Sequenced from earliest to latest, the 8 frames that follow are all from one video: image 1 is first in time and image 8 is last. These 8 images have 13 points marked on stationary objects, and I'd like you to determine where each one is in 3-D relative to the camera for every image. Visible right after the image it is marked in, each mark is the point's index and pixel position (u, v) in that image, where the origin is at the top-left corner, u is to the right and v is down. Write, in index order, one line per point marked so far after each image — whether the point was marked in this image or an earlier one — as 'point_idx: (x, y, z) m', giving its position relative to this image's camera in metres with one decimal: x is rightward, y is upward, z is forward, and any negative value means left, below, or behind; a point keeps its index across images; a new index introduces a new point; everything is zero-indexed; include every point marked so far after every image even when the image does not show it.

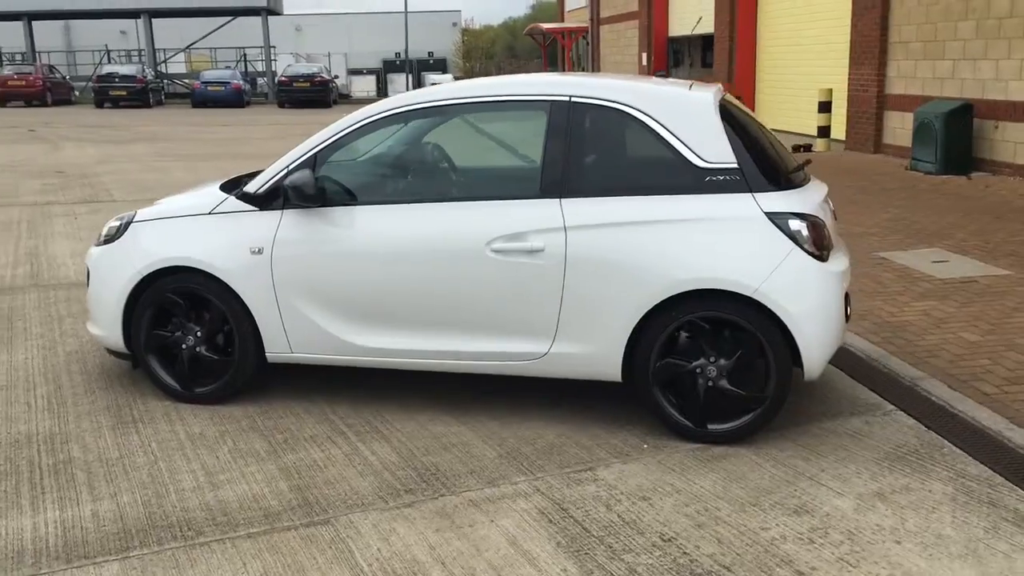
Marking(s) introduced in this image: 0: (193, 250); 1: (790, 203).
0: (-1.5, +0.2, +4.7) m
1: (+1.2, +0.4, +4.2) m
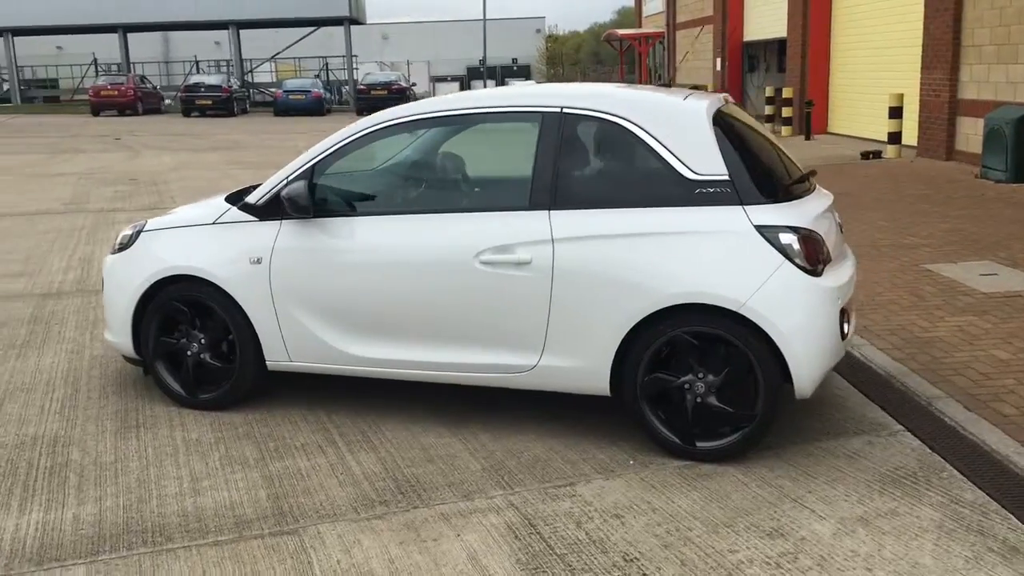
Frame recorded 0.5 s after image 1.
0: (-1.5, +0.1, +4.8) m
1: (+1.1, +0.3, +4.1) m
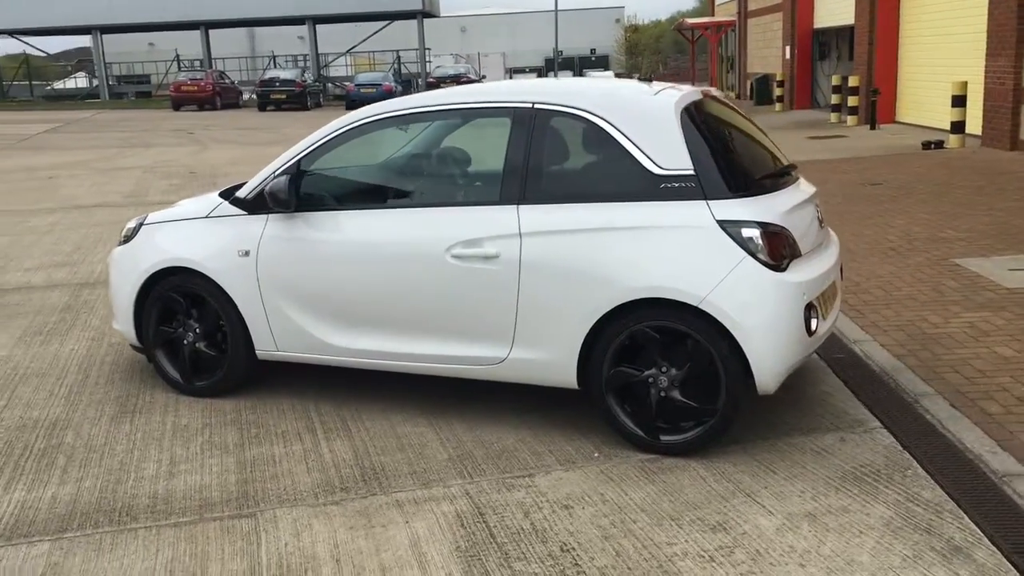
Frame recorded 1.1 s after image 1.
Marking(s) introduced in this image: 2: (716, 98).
0: (-1.6, +0.2, +5.0) m
1: (+1.0, +0.3, +4.1) m
2: (+0.9, +0.9, +5.0) m
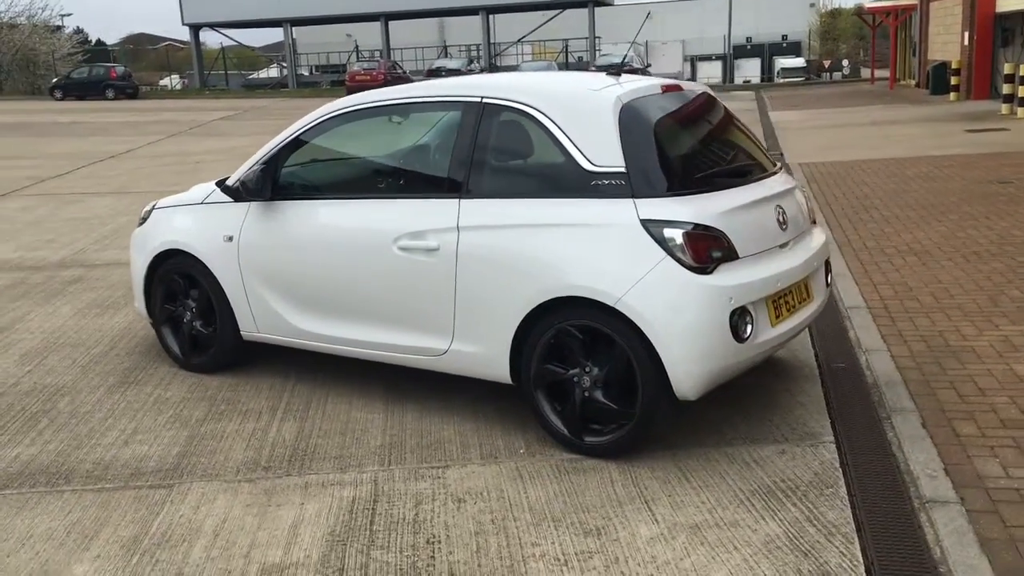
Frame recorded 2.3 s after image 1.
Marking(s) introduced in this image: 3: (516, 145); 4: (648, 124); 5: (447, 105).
0: (-1.7, +0.3, +5.3) m
1: (+0.6, +0.3, +4.0) m
2: (+0.8, +0.9, +4.8) m
3: (0.0, +0.6, +4.4) m
4: (+0.6, +0.7, +4.3) m
5: (-0.3, +0.8, +4.6) m
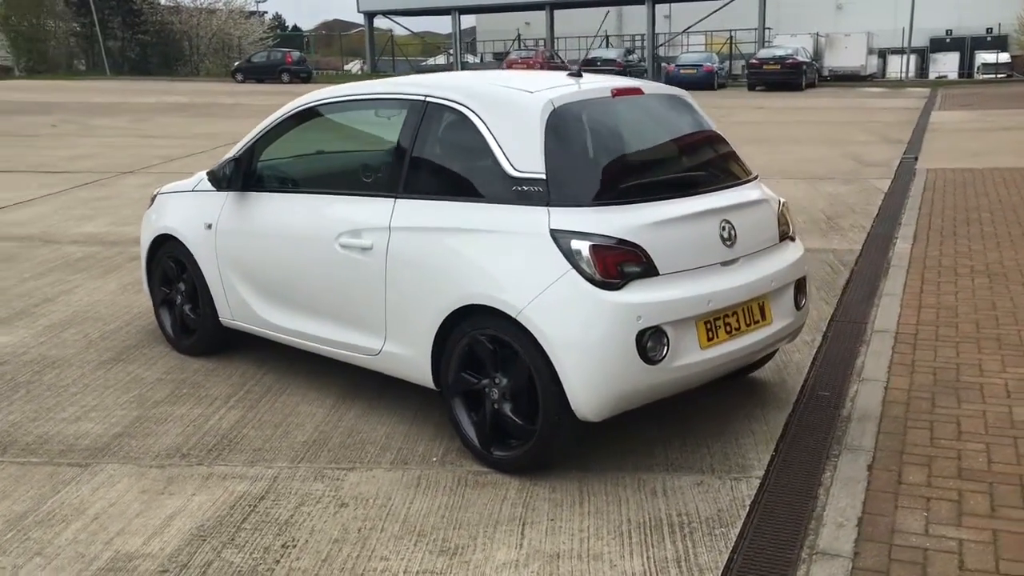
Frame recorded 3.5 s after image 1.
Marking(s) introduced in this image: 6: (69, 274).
0: (-1.8, +0.4, +5.5) m
1: (+0.3, +0.3, +3.8) m
2: (+0.6, +0.9, +4.6) m
3: (-0.3, +0.6, +4.3) m
4: (+0.3, +0.6, +4.1) m
5: (-0.5, +0.8, +4.5) m
6: (-3.5, +0.1, +7.8) m
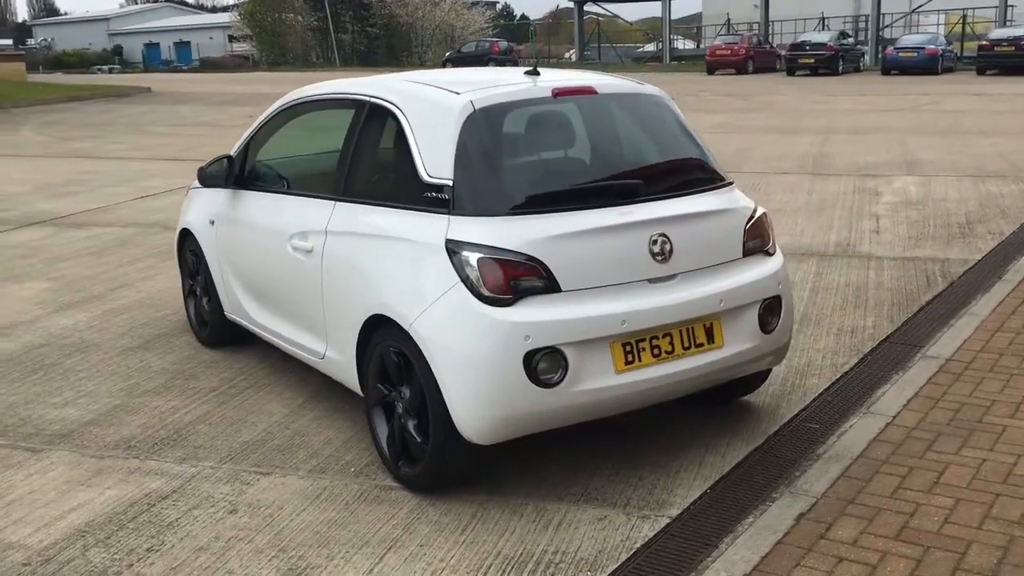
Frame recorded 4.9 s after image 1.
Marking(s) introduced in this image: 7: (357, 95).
0: (-1.8, +0.4, +5.7) m
1: (-0.1, +0.2, +3.6) m
2: (+0.4, +0.8, +4.3) m
3: (-0.5, +0.6, +4.1) m
4: (0.0, +0.6, +3.8) m
5: (-0.7, +0.8, +4.4) m
6: (-2.9, +0.2, +8.3) m
7: (-0.7, +0.9, +4.4) m
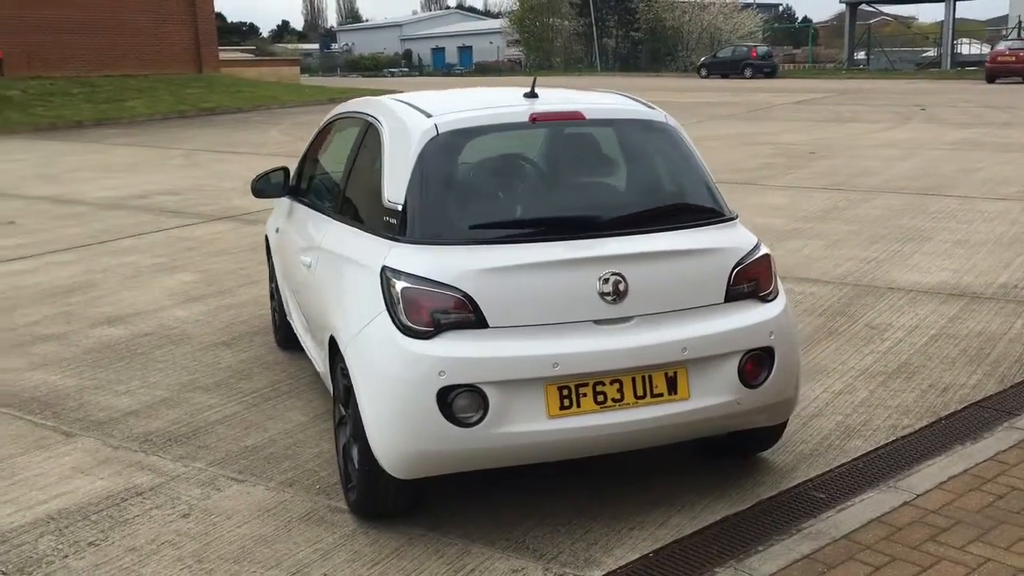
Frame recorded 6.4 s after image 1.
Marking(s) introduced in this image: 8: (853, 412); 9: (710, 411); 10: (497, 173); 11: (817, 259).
0: (-1.4, +0.4, +5.9) m
1: (-0.3, +0.1, +3.5) m
2: (+0.4, +0.7, +4.0) m
3: (-0.6, +0.5, +4.1) m
4: (-0.2, +0.5, +3.7) m
5: (-0.7, +0.7, +4.5) m
6: (-1.8, +0.2, +8.8) m
7: (-0.6, +0.8, +4.5) m
8: (+1.6, -0.6, +4.8) m
9: (+0.7, -0.5, +3.6) m
10: (-0.1, +0.5, +3.7) m
11: (+2.6, +0.3, +8.5) m
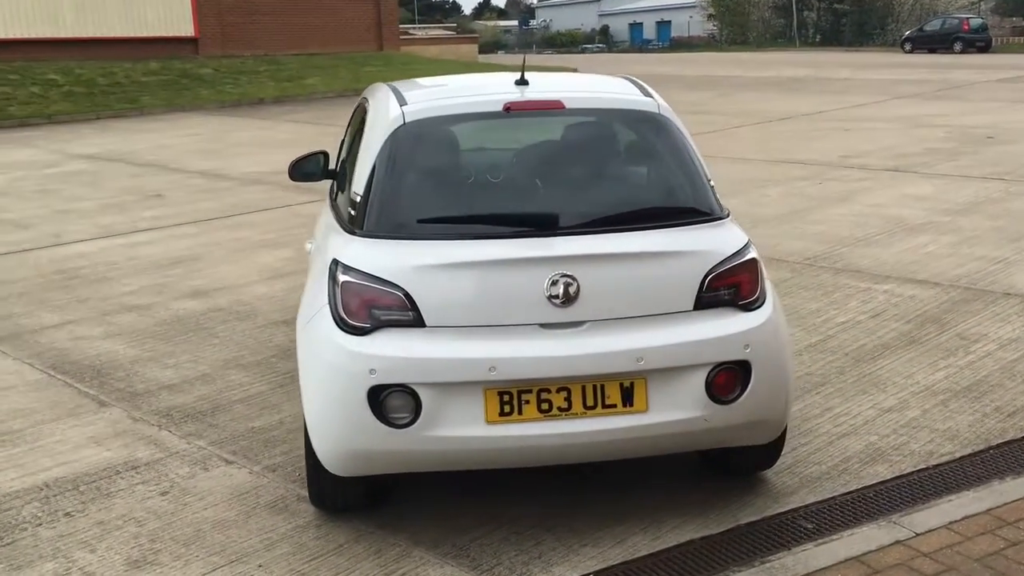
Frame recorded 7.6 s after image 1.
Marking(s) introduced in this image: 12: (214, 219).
0: (-1.1, +0.5, +6.0) m
1: (-0.5, +0.1, +3.4) m
2: (+0.3, +0.7, +3.8) m
3: (-0.6, +0.5, +4.1) m
4: (-0.3, +0.5, +3.6) m
5: (-0.6, +0.8, +4.4) m
6: (-1.0, +0.4, +8.9) m
7: (-0.6, +0.8, +4.4) m
8: (+1.7, -0.6, +4.4) m
9: (+0.5, -0.5, +3.4) m
10: (-0.2, +0.5, +3.6) m
11: (+3.4, +0.2, +7.8) m
12: (-3.0, +0.7, +10.1) m
